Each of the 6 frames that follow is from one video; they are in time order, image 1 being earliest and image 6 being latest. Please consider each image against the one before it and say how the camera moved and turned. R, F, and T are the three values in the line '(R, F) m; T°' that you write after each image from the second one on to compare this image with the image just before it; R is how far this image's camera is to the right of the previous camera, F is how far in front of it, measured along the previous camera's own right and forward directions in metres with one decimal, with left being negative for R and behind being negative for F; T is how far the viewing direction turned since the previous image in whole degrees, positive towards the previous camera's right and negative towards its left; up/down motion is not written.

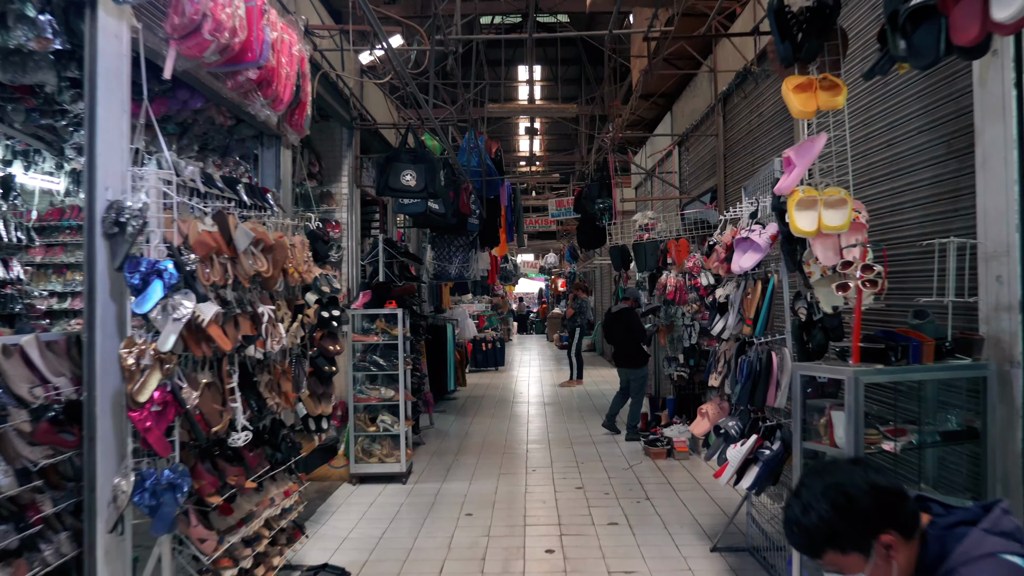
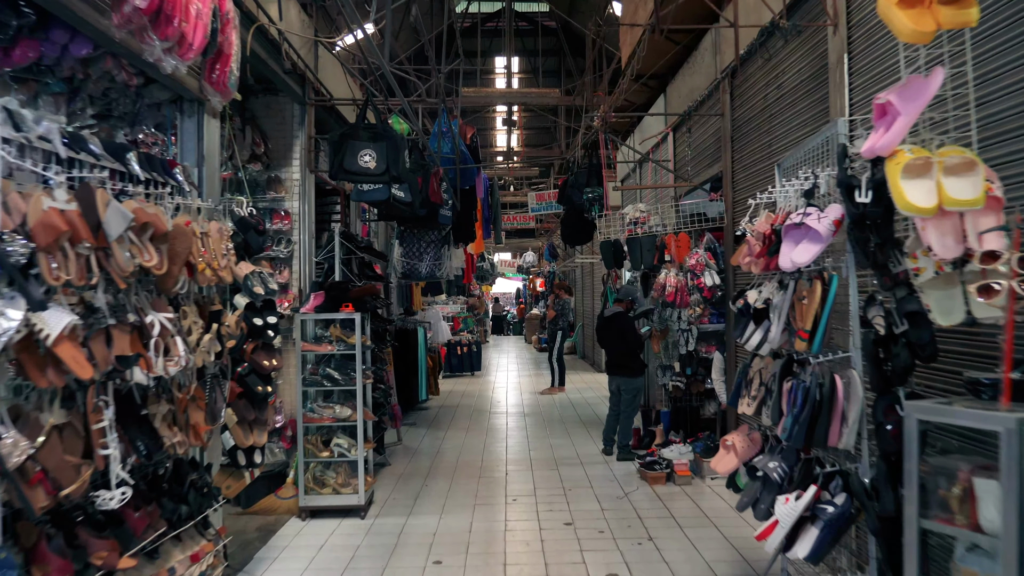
(0.0, +0.7) m; +2°
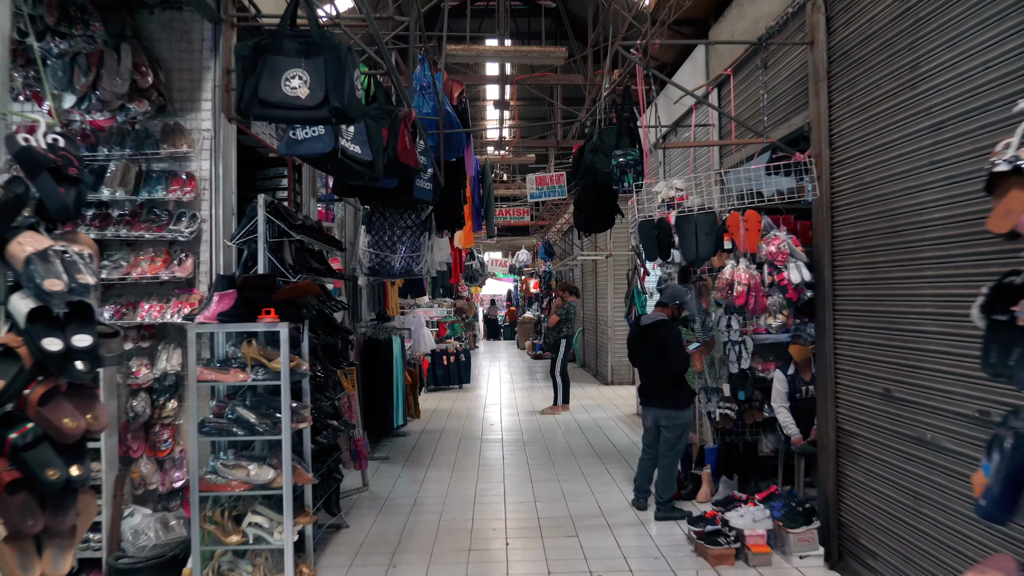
(-0.1, +1.4) m; +1°
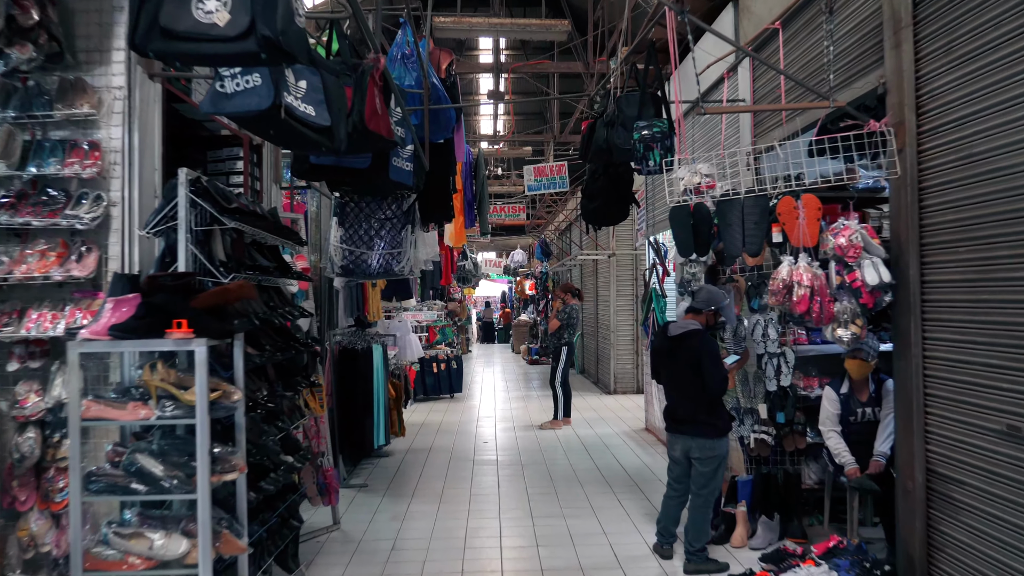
(0.0, +0.7) m; 0°
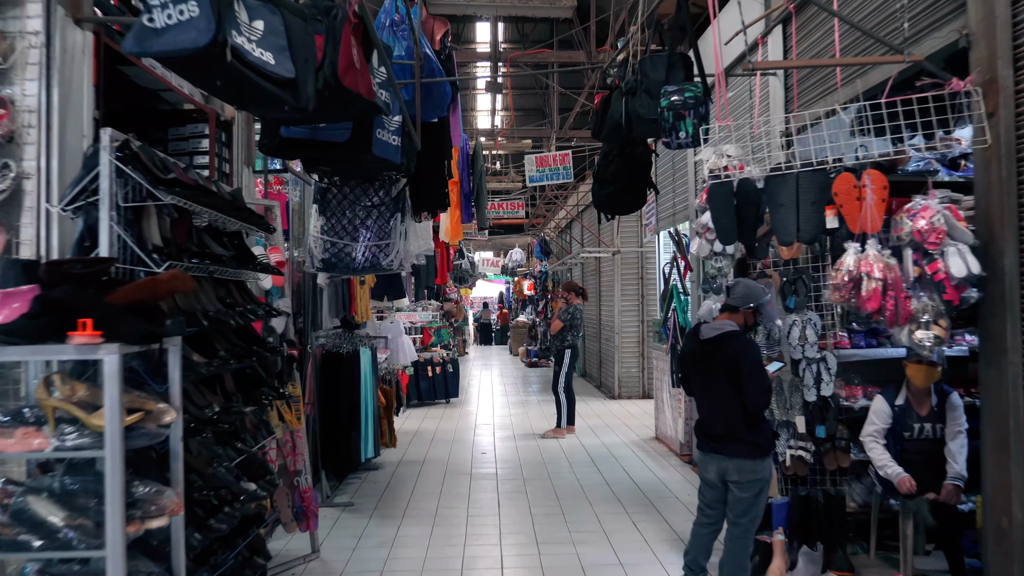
(0.0, +0.5) m; 0°
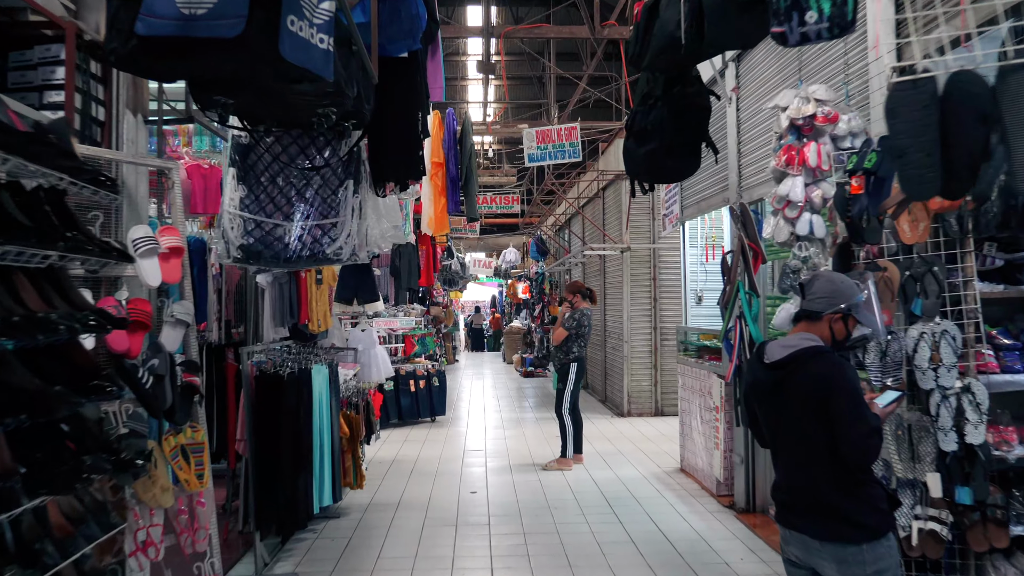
(0.0, +1.1) m; +1°
